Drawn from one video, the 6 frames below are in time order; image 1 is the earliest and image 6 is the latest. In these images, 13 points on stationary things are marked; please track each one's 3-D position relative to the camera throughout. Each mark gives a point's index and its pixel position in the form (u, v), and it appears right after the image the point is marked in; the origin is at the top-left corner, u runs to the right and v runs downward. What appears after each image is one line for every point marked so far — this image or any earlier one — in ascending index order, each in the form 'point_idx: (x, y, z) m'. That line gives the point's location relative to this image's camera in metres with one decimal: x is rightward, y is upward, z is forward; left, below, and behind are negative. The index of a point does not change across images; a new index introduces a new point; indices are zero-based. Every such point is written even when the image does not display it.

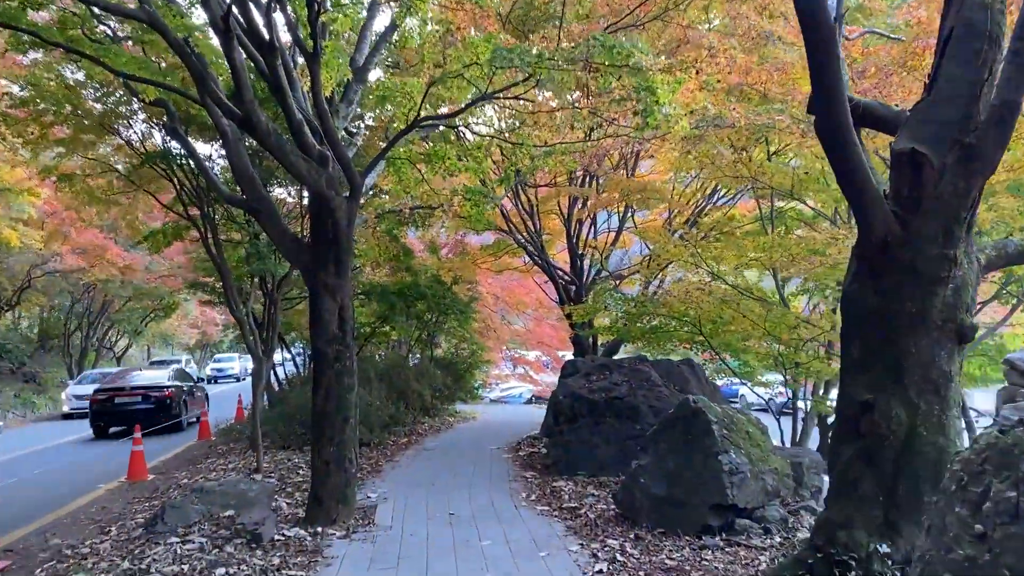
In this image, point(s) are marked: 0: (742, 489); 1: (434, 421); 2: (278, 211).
0: (+1.5, -1.3, +5.3) m
1: (-1.2, -2.1, +13.2) m
2: (-1.8, +0.6, +6.3) m
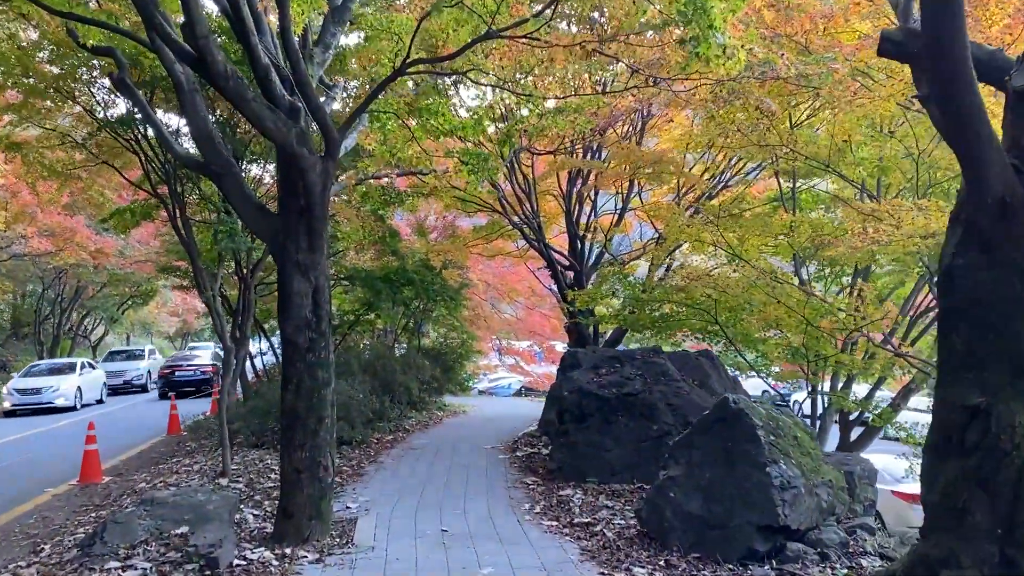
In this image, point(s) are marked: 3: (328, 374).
0: (+1.5, -1.2, +4.4) m
1: (-1.3, -1.9, +12.3) m
2: (-1.8, +0.7, +5.4) m
3: (-1.2, -0.6, +5.3) m
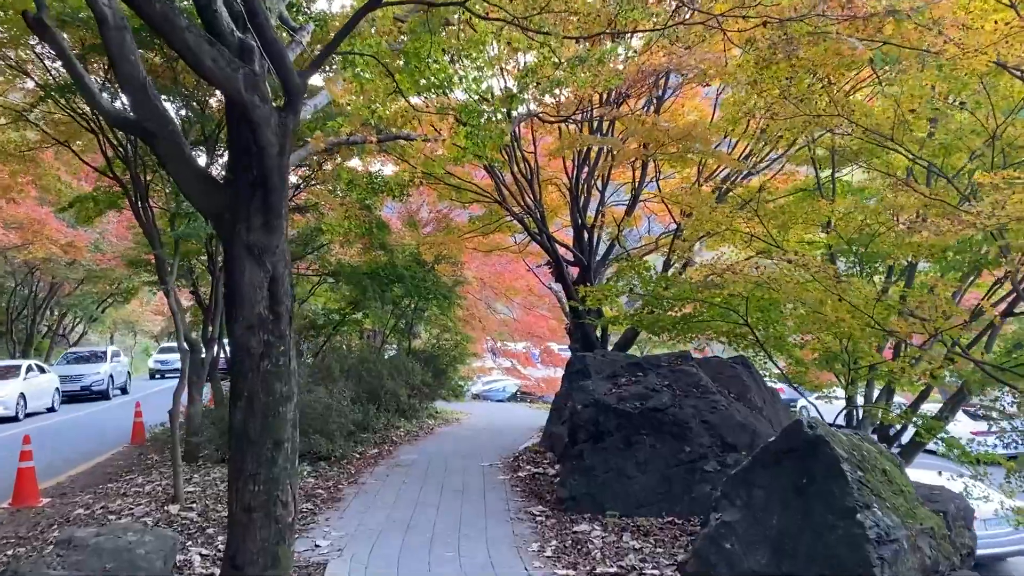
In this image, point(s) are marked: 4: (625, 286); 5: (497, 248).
0: (+1.6, -1.1, +3.3) m
1: (-1.3, -1.9, +11.2) m
2: (-1.7, +0.8, +4.3) m
3: (-1.1, -0.5, +4.3) m
4: (+1.2, 0.0, +8.9) m
5: (-0.2, +0.6, +13.4) m
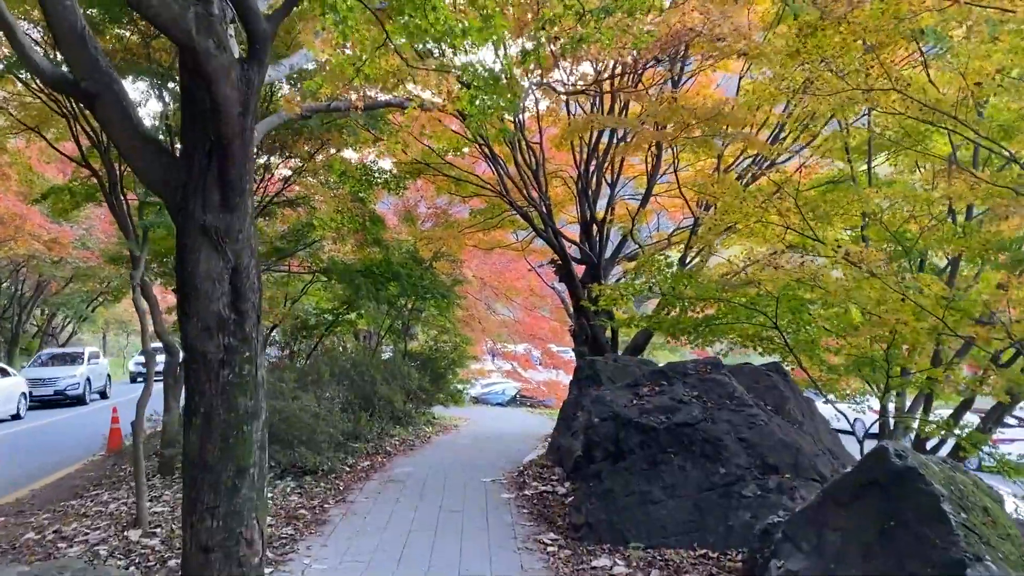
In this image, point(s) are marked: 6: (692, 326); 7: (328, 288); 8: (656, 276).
0: (+1.6, -1.1, +2.6) m
1: (-1.3, -1.8, +10.5) m
2: (-1.7, +0.8, +3.5) m
3: (-1.1, -0.5, +3.5) m
4: (+1.3, 0.0, +8.1) m
5: (-0.2, +0.6, +12.6) m
6: (+1.6, -0.3, +7.5) m
7: (-2.9, 0.0, +12.9) m
8: (+1.4, +0.1, +8.0) m
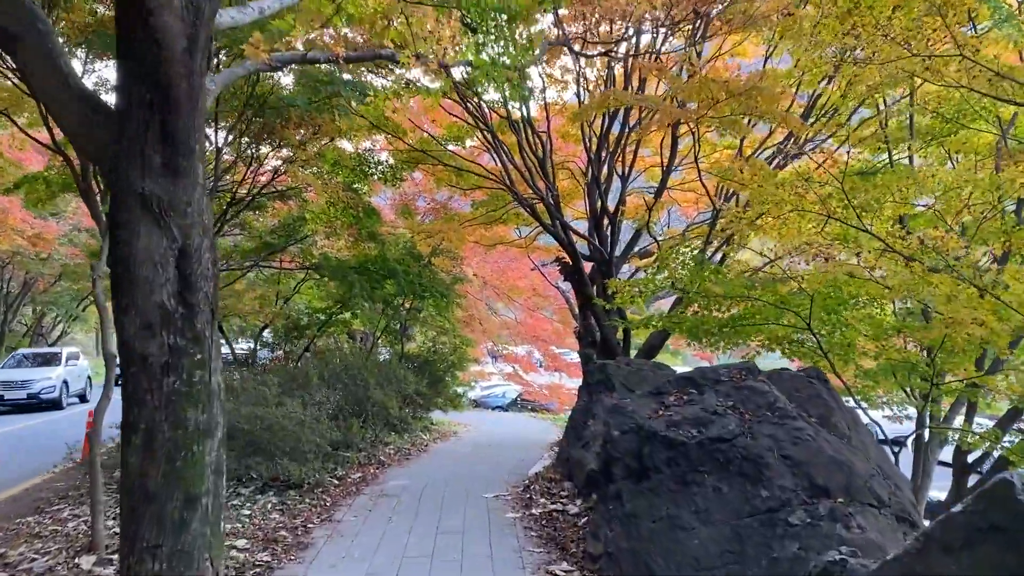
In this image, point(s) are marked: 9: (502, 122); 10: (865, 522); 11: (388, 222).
0: (+1.7, -1.1, +2.0) m
1: (-1.3, -1.8, +9.8) m
2: (-1.6, +0.9, +2.9) m
3: (-1.0, -0.4, +2.9) m
4: (+1.3, 0.0, +7.5) m
5: (-0.2, +0.7, +12.0) m
6: (+1.7, -0.3, +6.8) m
7: (-2.8, 0.0, +12.2) m
8: (+1.5, +0.1, +7.4) m
9: (-0.1, +2.0, +10.1) m
10: (+1.7, -1.1, +3.9) m
11: (-1.7, +0.9, +11.6) m
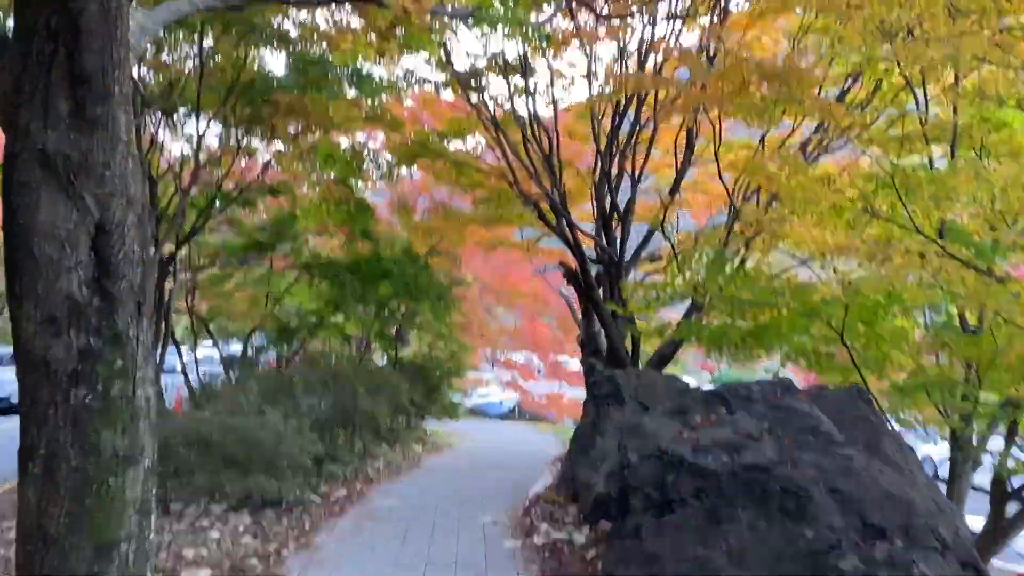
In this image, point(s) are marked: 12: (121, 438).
0: (+1.7, -1.1, +1.3) m
1: (-1.3, -1.8, +9.2) m
2: (-1.6, +0.9, +2.3) m
3: (-1.0, -0.4, +2.3) m
4: (+1.3, 0.0, +6.9) m
5: (-0.1, +0.6, +11.4) m
6: (+1.7, -0.4, +6.2) m
7: (-2.8, 0.0, +11.6) m
8: (+1.5, +0.1, +6.8) m
9: (-0.1, +2.0, +9.5) m
10: (+1.7, -1.1, +3.3) m
11: (-1.7, +0.9, +11.0) m
12: (-1.0, -0.4, +2.2) m
